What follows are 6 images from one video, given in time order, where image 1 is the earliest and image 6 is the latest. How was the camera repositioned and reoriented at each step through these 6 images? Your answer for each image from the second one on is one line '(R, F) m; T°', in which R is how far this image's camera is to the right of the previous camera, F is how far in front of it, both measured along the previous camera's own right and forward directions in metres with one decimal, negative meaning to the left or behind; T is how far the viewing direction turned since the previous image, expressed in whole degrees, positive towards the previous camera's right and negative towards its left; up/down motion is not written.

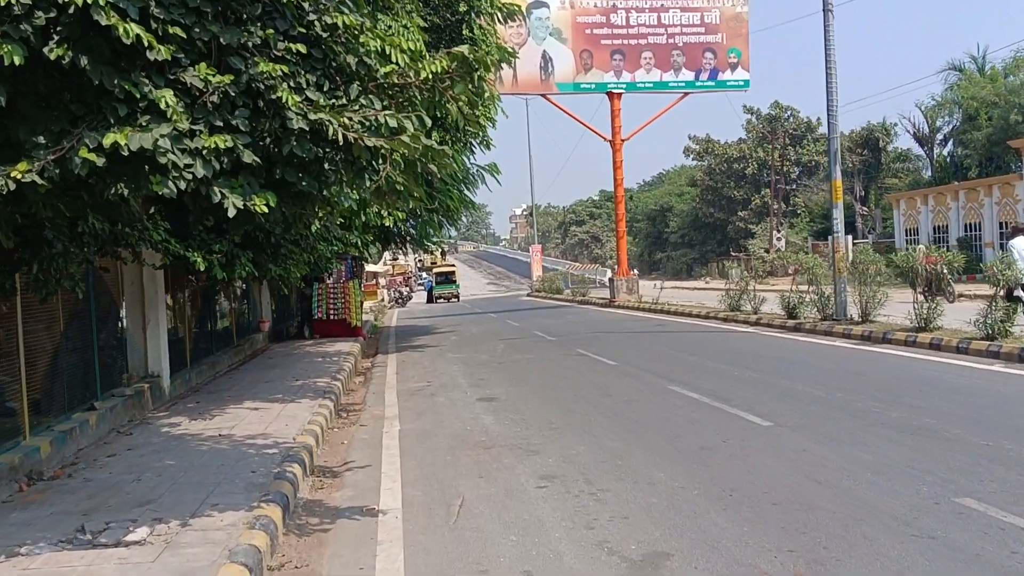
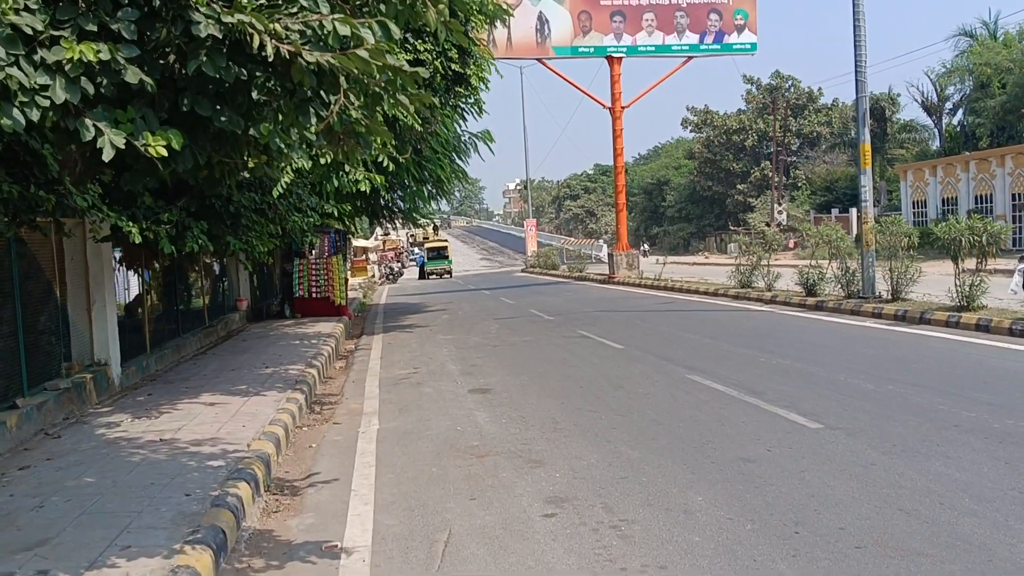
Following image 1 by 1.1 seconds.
(0.0, +1.3) m; 0°
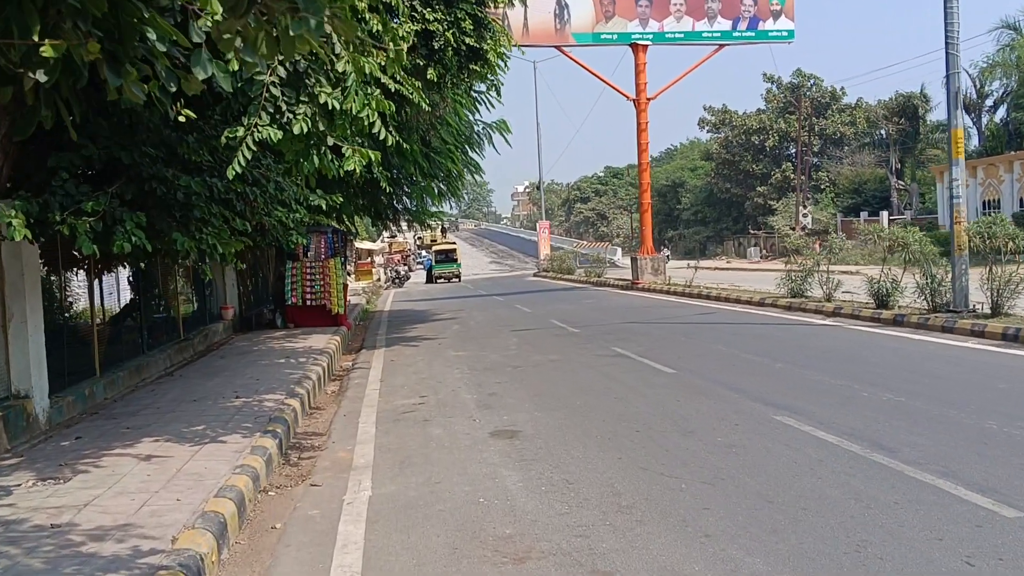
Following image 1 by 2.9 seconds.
(-0.2, +2.1) m; 0°
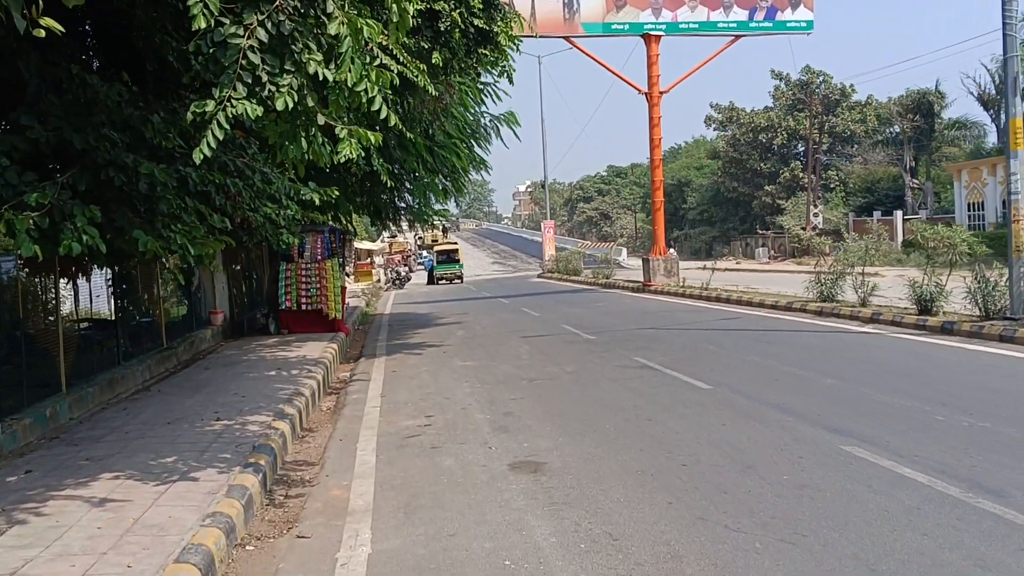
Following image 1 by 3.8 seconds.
(-0.1, +1.0) m; 0°
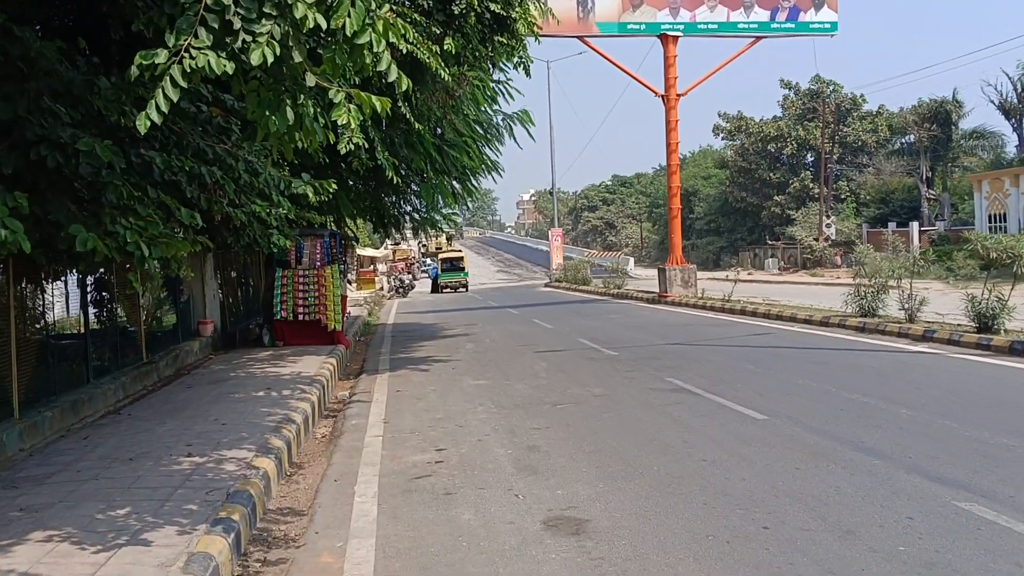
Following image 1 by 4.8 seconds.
(-0.2, +1.2) m; 0°
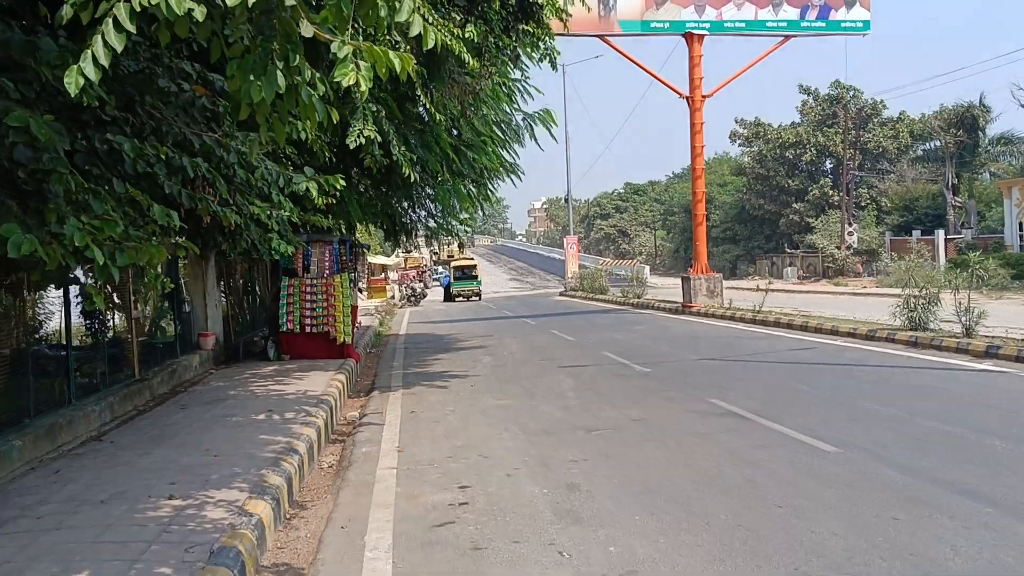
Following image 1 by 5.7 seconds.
(-0.1, +1.0) m; -1°
